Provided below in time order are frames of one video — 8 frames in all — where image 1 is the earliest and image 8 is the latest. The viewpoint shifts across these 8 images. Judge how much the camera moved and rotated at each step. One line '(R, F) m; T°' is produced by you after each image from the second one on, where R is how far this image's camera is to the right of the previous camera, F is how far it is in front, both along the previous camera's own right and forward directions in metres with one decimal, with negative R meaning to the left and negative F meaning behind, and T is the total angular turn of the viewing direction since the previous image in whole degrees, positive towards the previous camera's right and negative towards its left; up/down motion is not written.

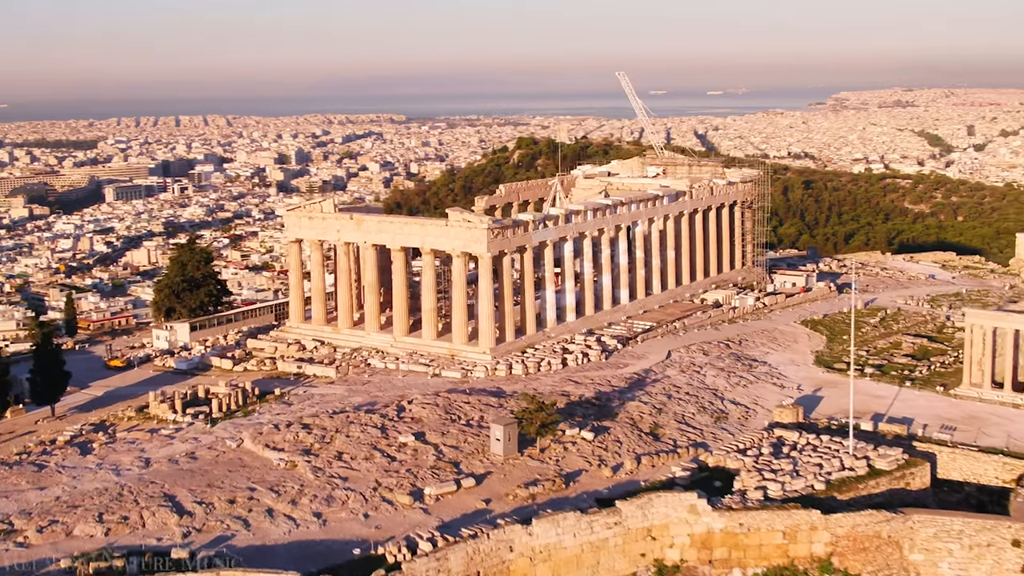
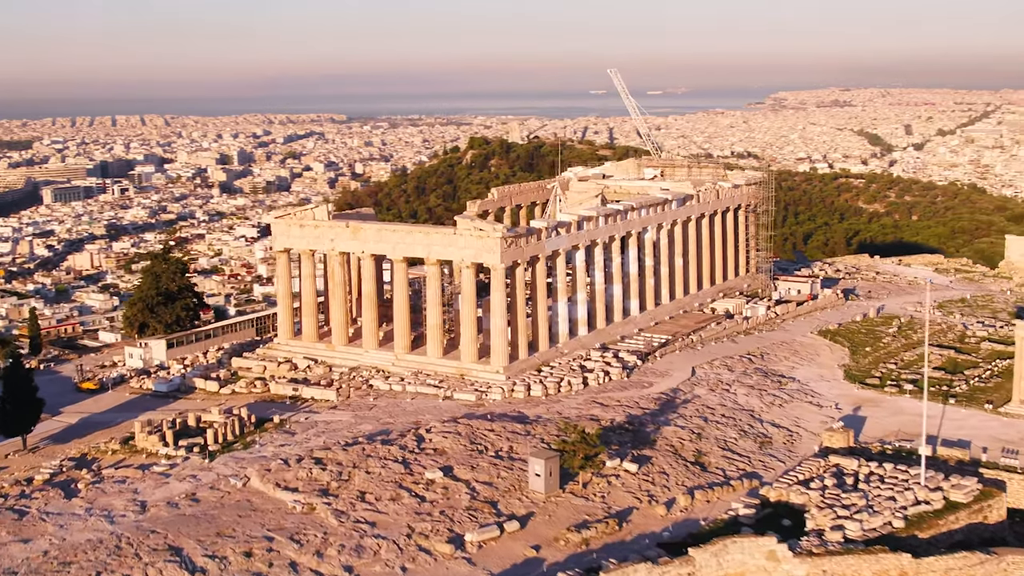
(-2.1, +3.1) m; +3°
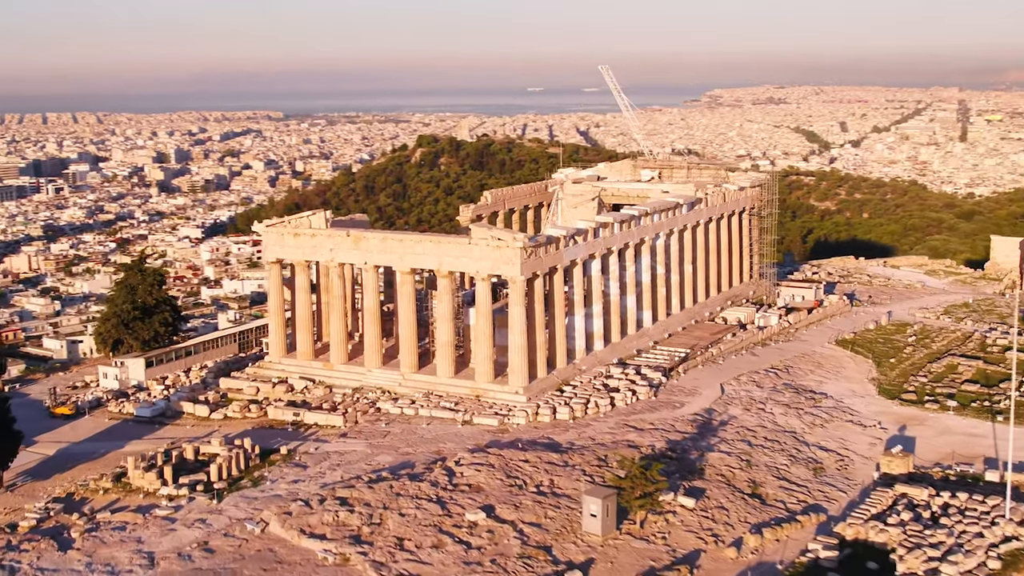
(-2.2, +2.8) m; +3°
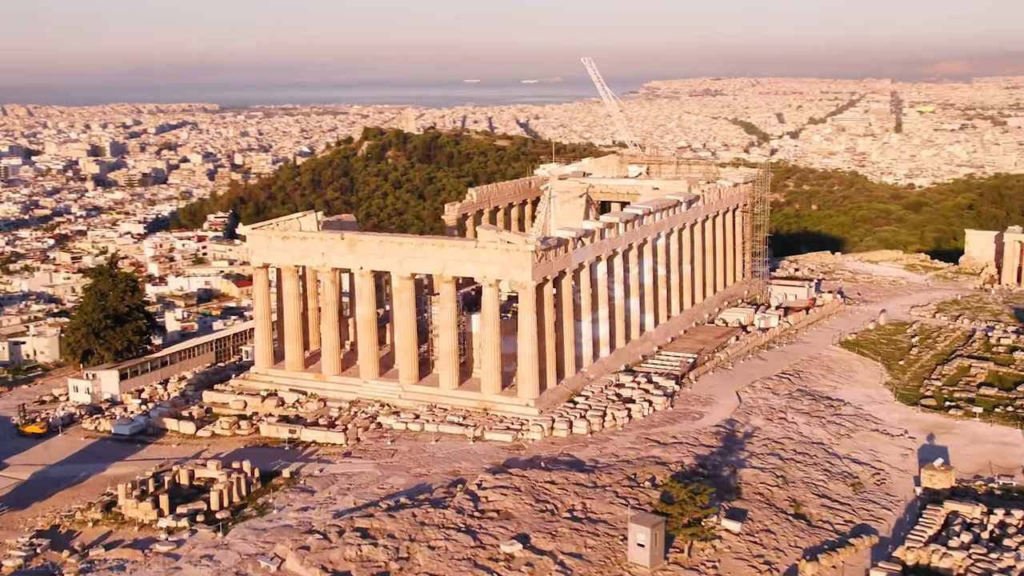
(-1.8, +2.0) m; +3°
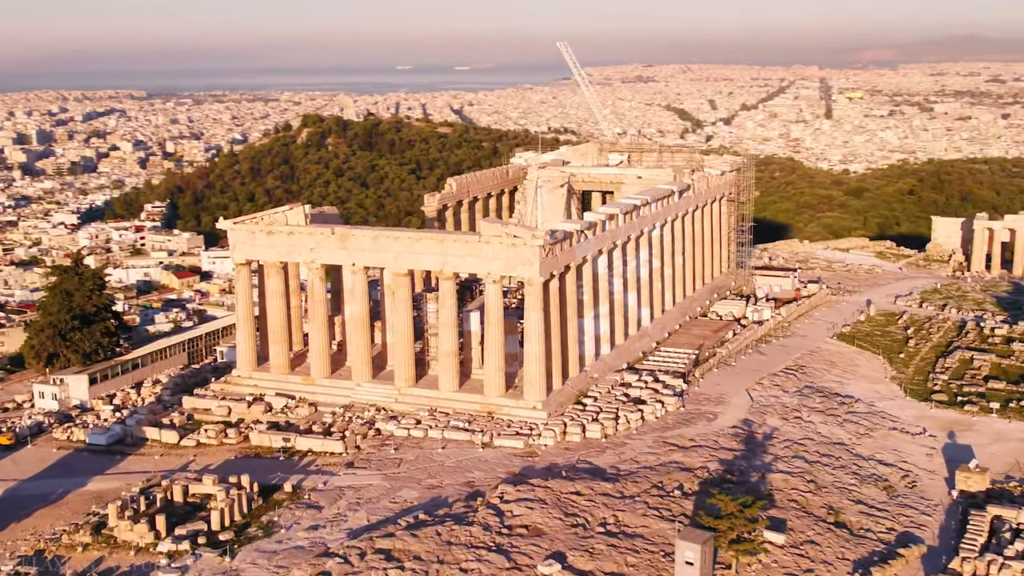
(-1.7, +1.8) m; +3°
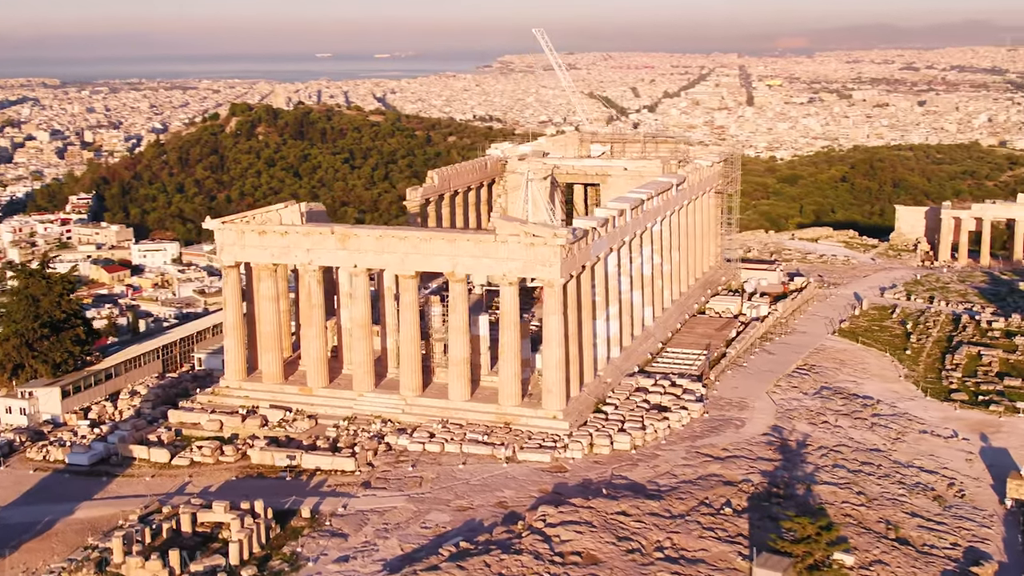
(-2.1, +1.9) m; +4°
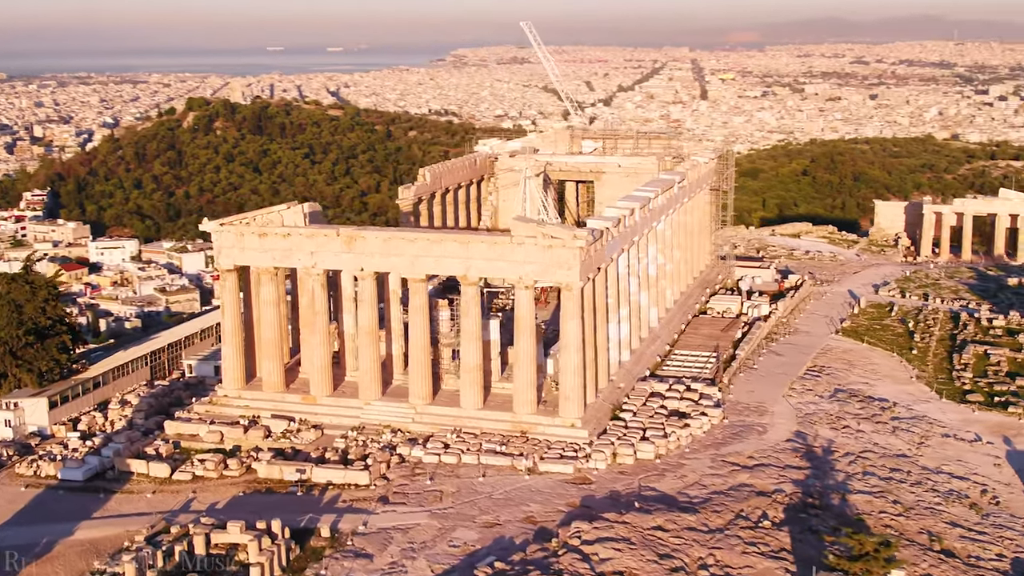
(-1.3, +1.1) m; +2°
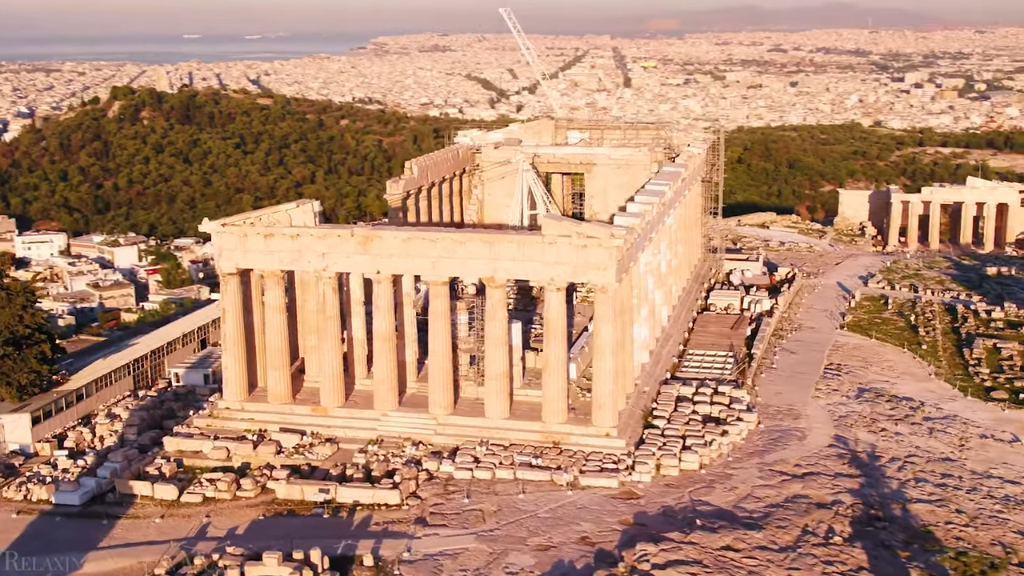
(-2.2, +1.7) m; +4°
